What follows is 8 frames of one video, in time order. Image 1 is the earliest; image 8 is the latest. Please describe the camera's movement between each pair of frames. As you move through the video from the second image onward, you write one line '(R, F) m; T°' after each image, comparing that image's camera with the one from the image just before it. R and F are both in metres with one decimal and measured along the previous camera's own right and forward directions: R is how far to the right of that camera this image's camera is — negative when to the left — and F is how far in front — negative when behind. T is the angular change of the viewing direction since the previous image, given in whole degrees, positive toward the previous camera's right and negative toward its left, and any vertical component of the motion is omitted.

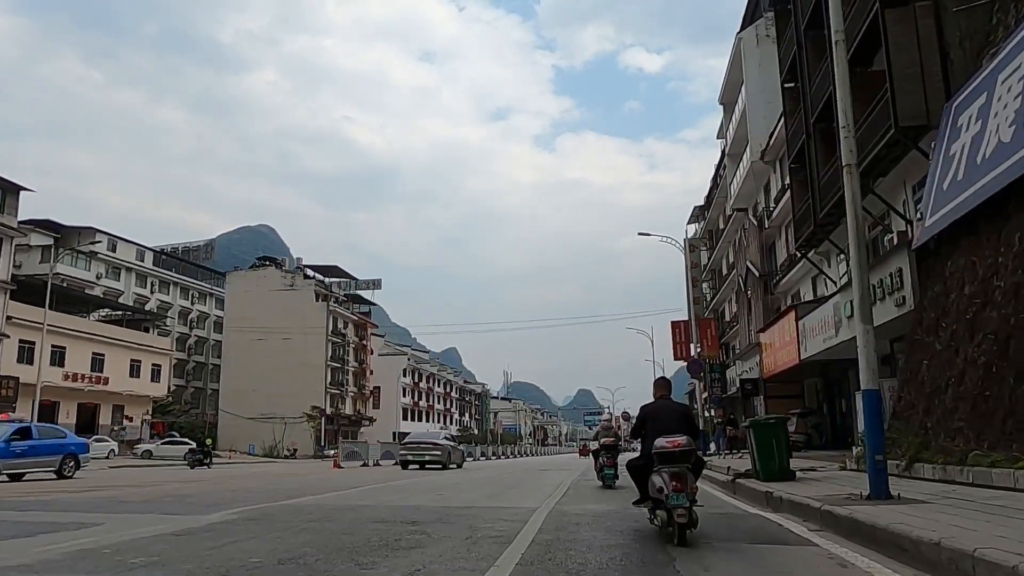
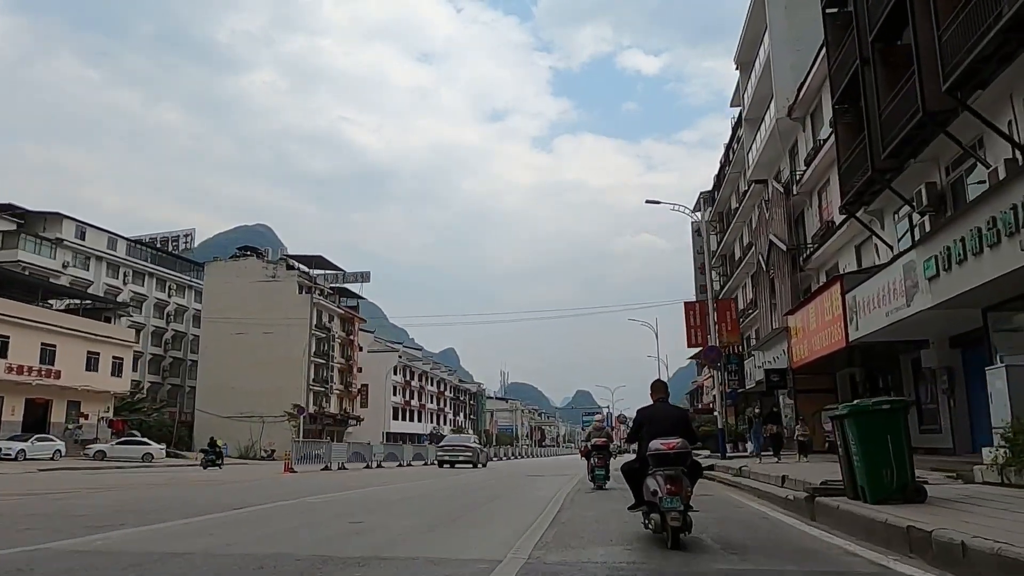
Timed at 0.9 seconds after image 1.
(+0.4, +4.6) m; 0°
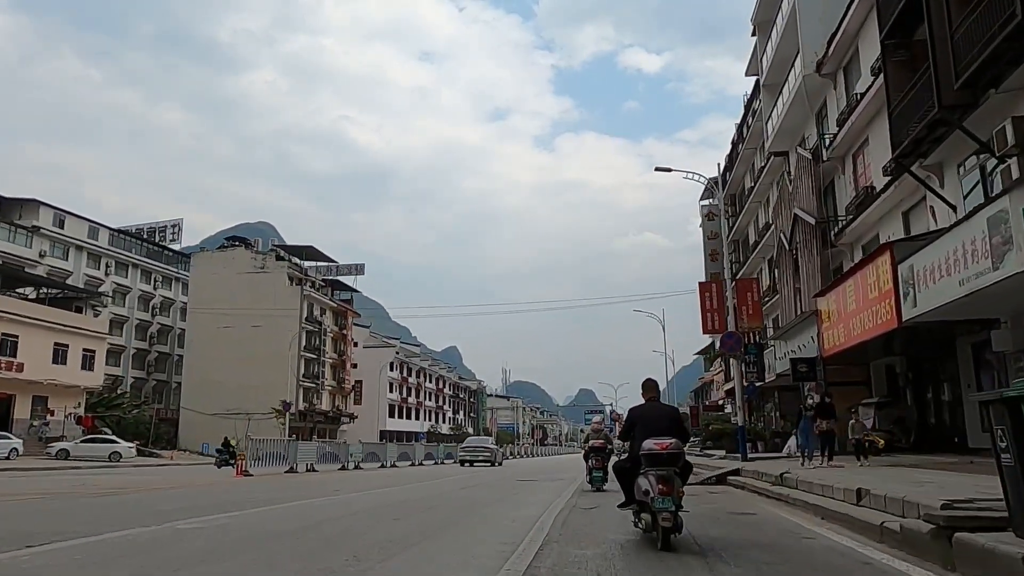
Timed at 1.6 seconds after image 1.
(+0.4, +3.4) m; 0°
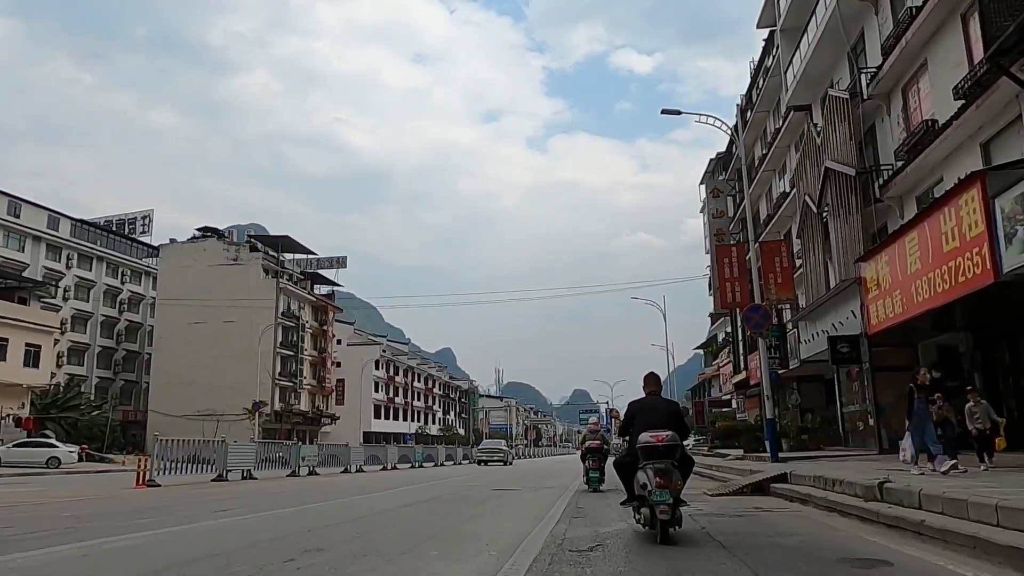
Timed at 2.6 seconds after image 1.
(+0.4, +4.3) m; 0°
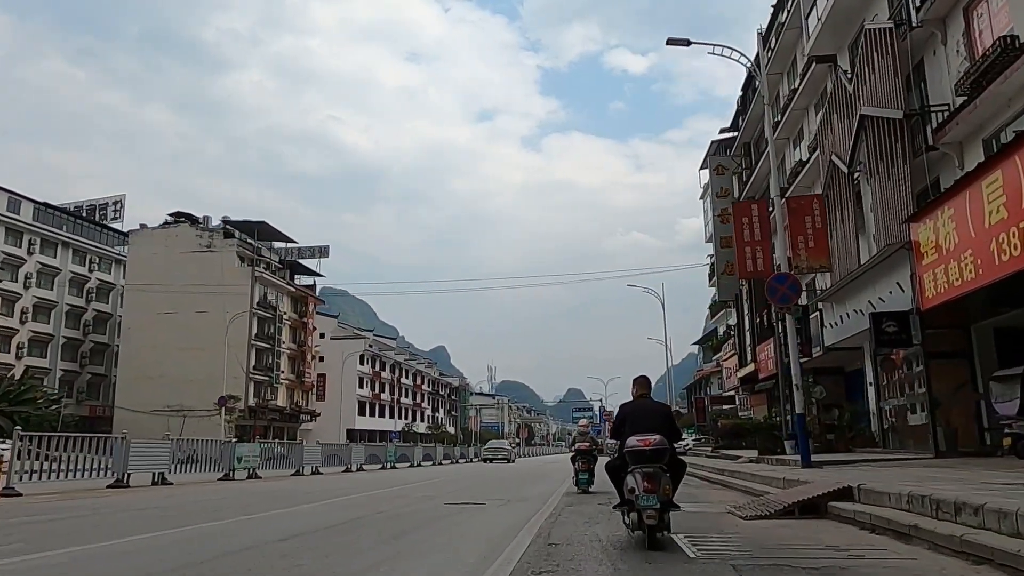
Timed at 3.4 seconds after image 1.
(+0.5, +3.7) m; 0°
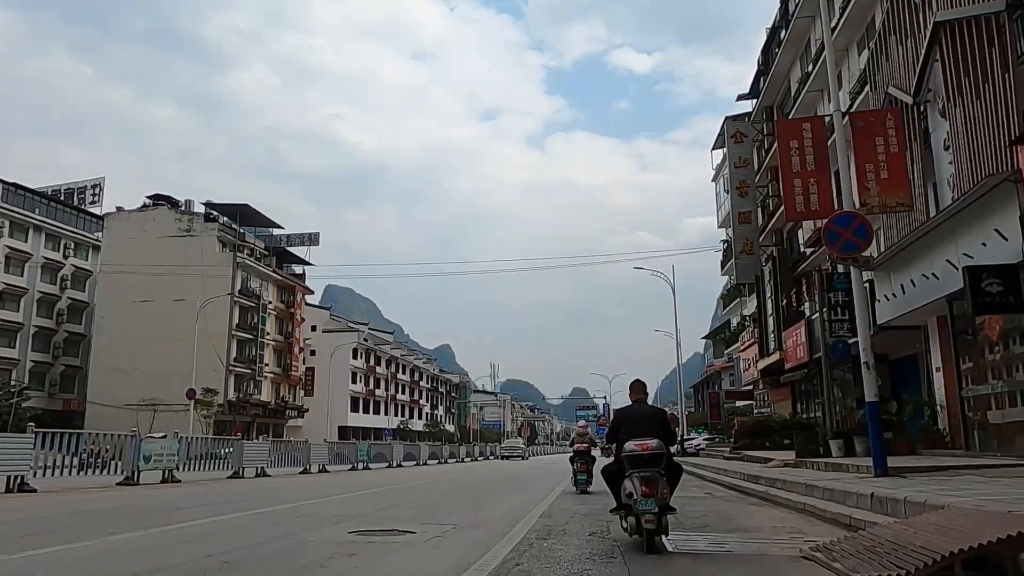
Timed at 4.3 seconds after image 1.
(+0.6, +4.2) m; 0°
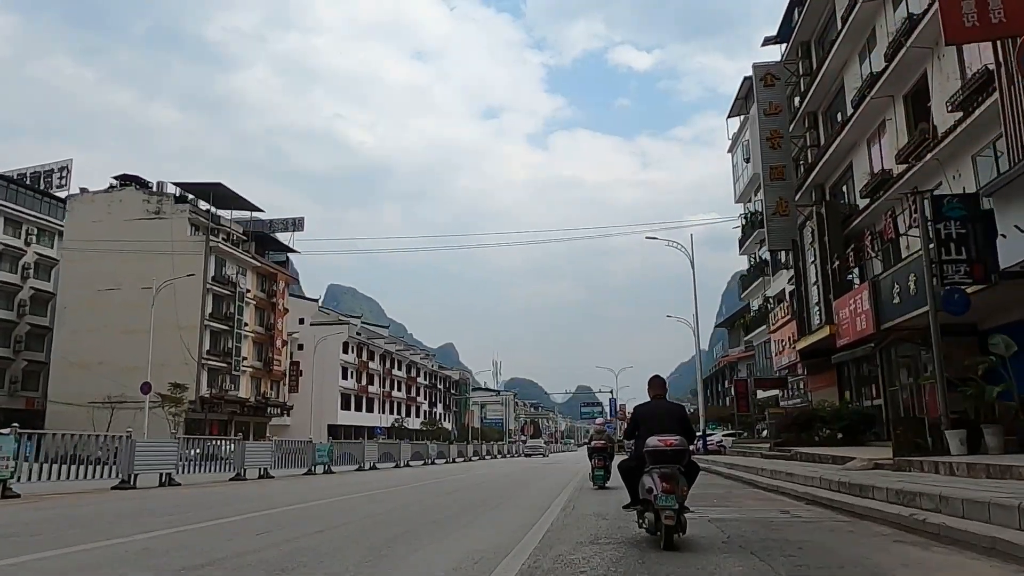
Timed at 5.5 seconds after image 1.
(+0.4, +5.2) m; 0°
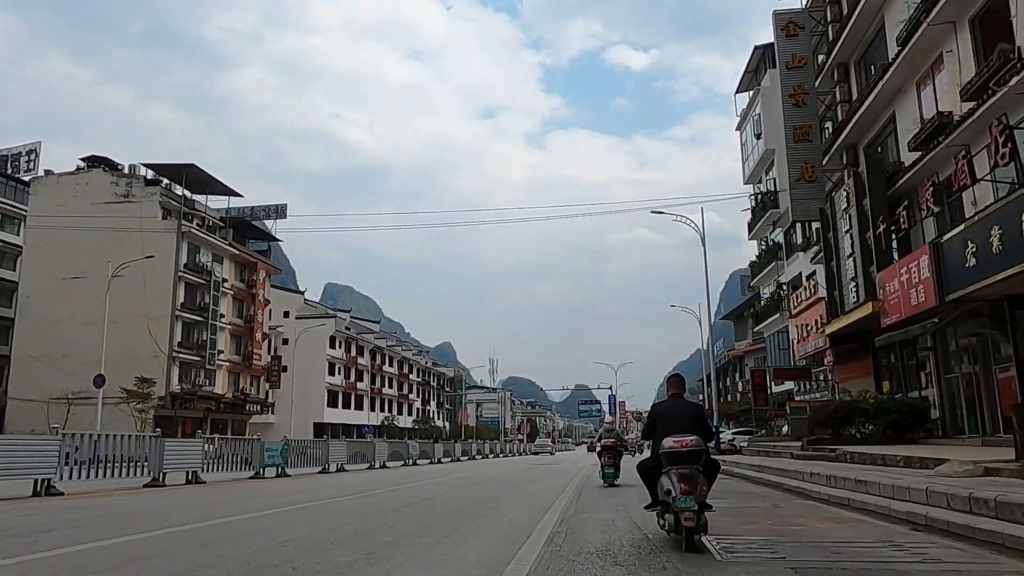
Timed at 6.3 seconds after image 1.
(+0.3, +3.6) m; 0°
